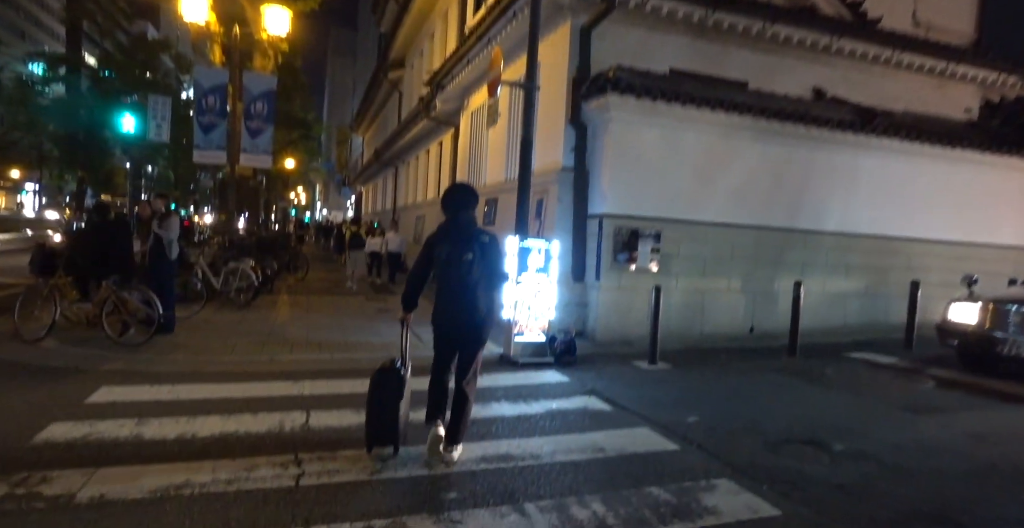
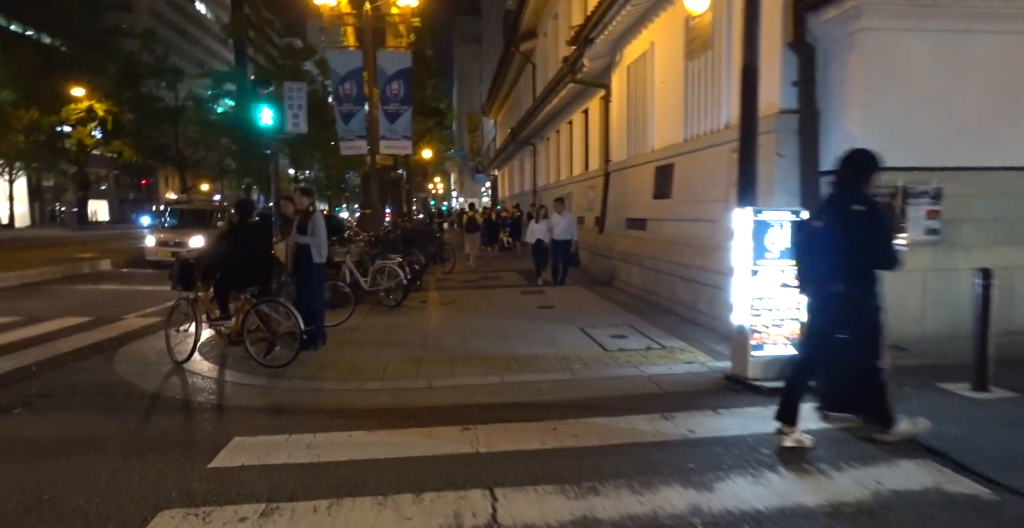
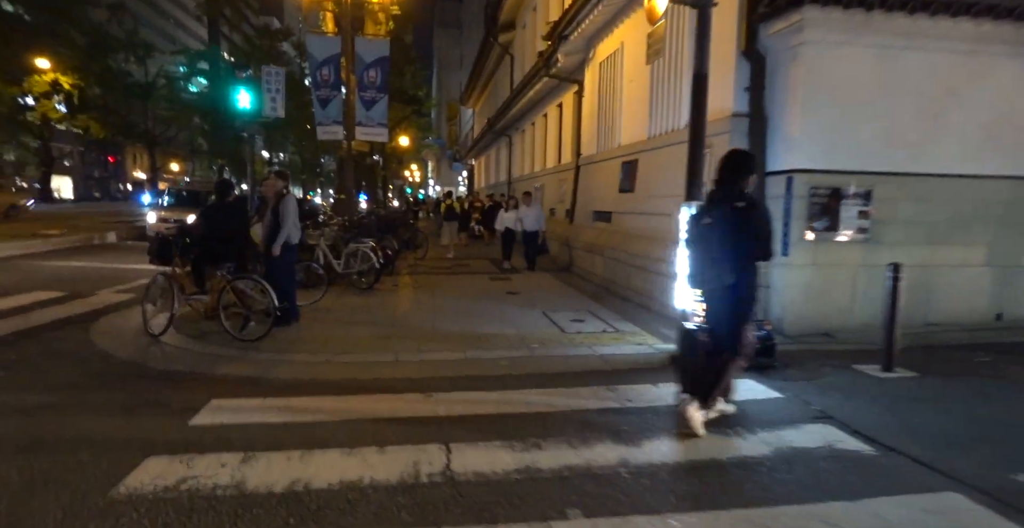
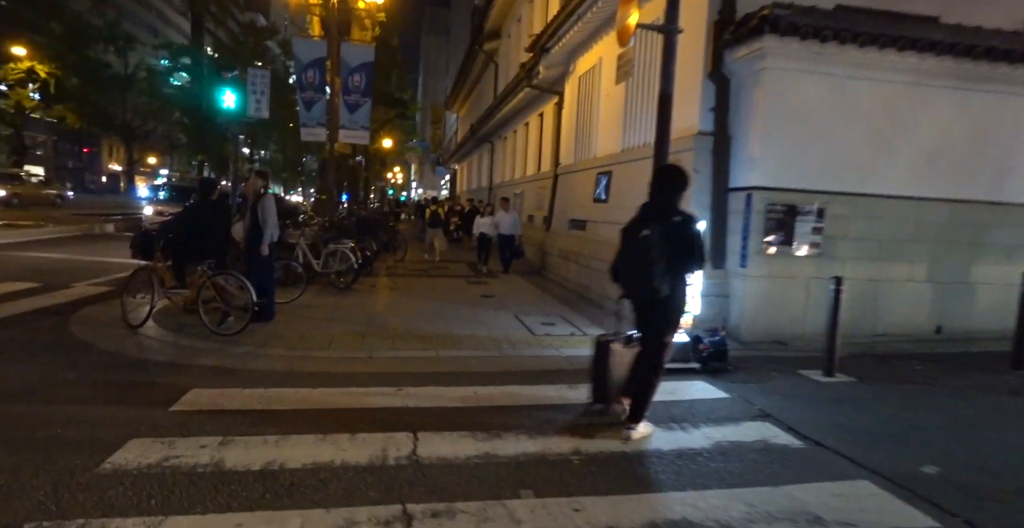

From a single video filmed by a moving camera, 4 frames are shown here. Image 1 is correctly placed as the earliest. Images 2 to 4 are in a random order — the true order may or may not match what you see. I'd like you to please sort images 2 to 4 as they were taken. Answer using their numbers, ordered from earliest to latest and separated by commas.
4, 3, 2
